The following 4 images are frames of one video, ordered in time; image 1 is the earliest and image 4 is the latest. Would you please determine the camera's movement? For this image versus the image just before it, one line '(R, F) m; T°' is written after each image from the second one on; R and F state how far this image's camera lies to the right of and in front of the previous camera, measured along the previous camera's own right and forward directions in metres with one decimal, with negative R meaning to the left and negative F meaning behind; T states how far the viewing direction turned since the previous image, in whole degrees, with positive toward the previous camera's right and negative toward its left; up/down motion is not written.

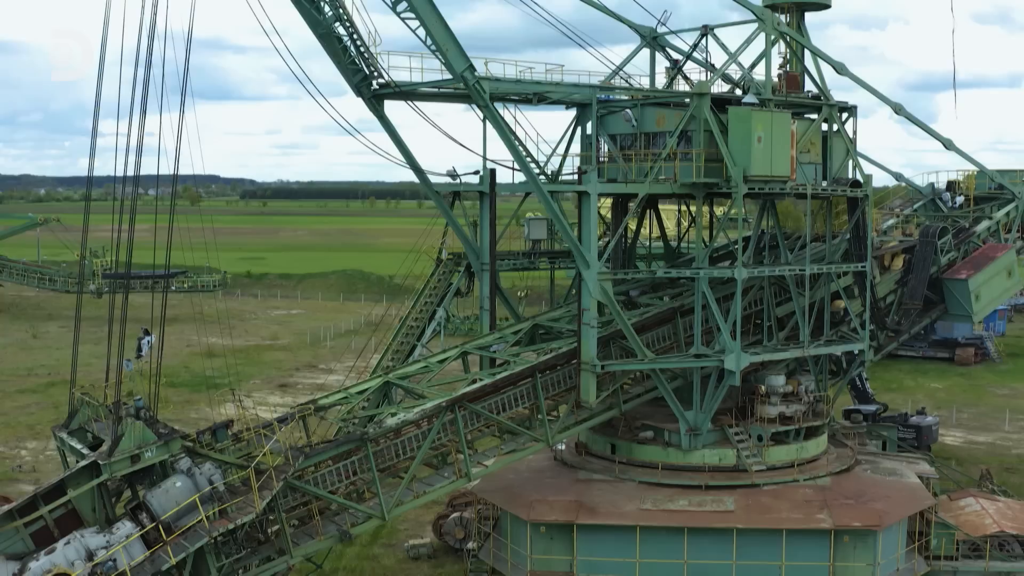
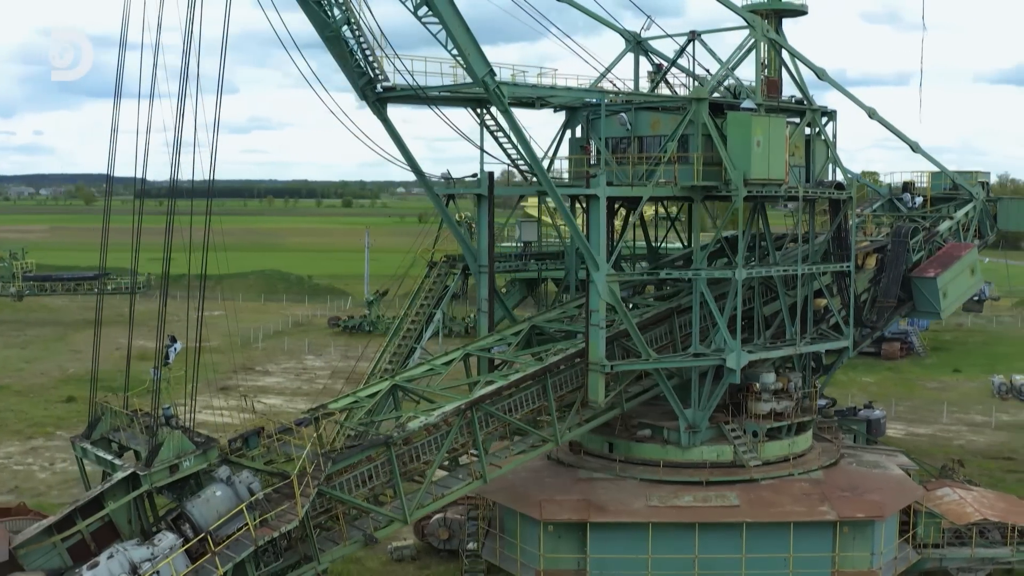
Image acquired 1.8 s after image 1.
(-1.5, -0.1) m; +4°
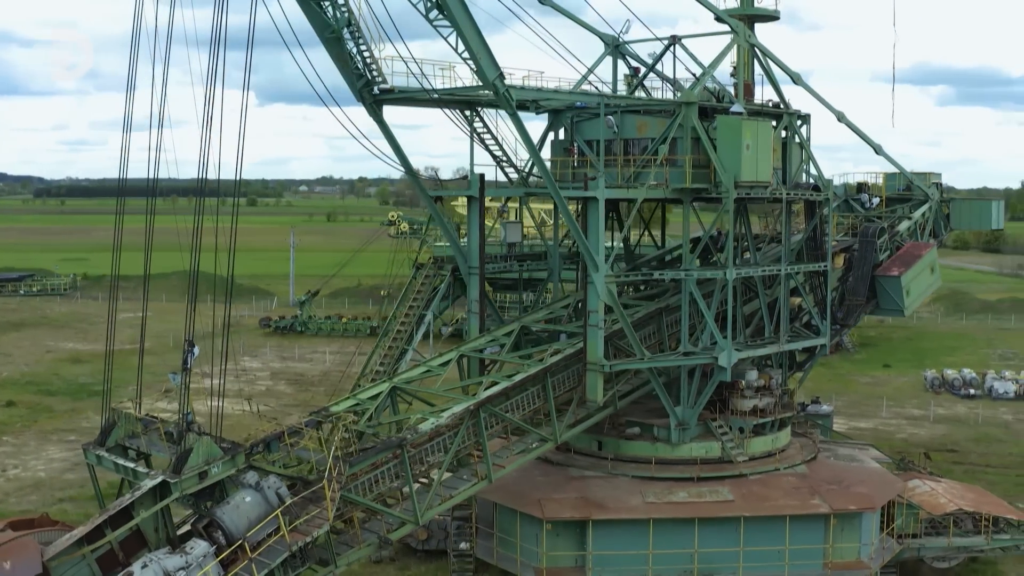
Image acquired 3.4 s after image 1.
(-1.3, -0.1) m; +4°
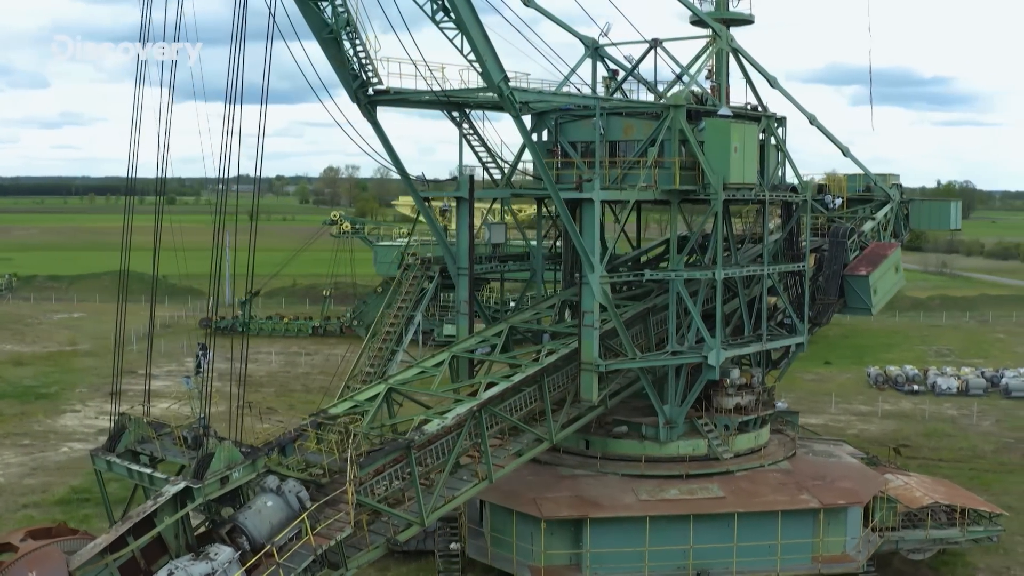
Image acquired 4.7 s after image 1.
(-1.0, -0.1) m; +3°
